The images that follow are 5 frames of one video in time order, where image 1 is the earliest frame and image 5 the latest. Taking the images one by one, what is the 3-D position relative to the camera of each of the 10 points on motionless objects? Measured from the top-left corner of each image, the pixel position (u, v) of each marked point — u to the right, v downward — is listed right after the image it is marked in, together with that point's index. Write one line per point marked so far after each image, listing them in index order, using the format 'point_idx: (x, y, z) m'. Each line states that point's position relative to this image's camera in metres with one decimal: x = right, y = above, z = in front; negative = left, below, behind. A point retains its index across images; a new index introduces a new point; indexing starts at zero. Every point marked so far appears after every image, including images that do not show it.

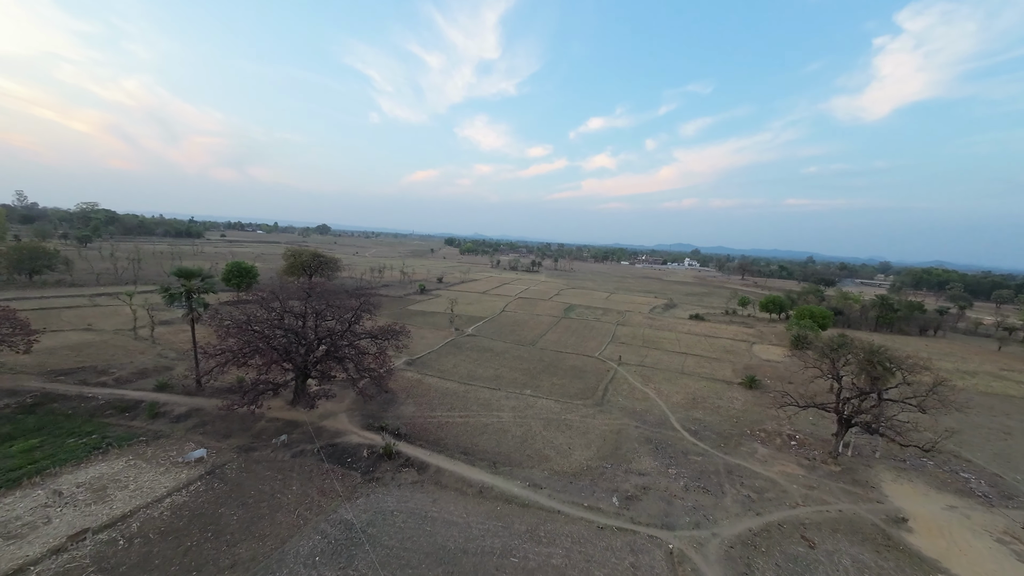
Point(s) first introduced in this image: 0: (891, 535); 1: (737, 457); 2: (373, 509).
0: (+12.3, -8.0, +12.4) m
1: (+10.0, -7.5, +17.0) m
2: (-4.6, -7.4, +12.7) m
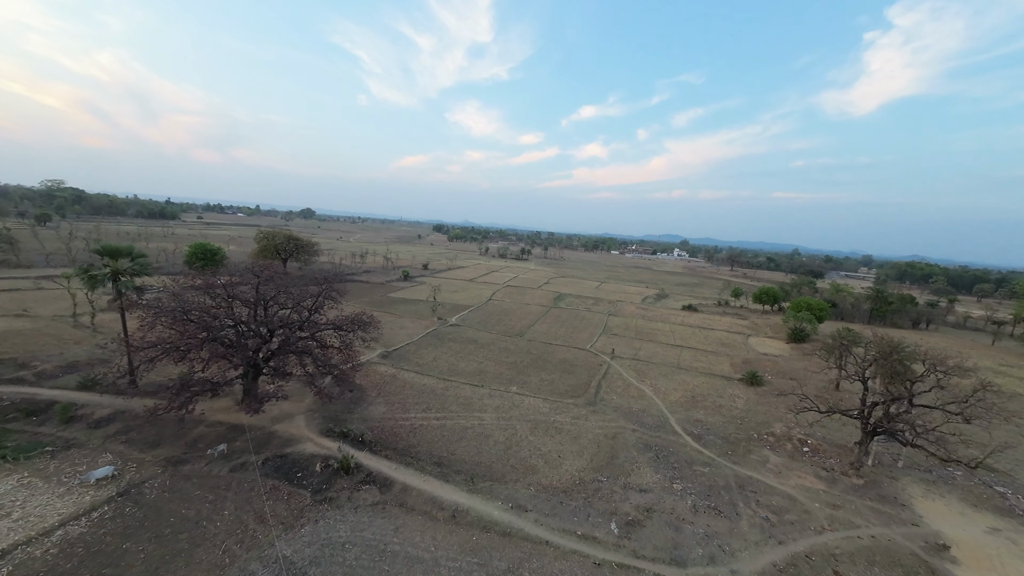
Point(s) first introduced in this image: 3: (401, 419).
0: (+11.7, -7.8, +10.5) m
1: (+9.3, -7.1, +15.1) m
2: (-5.2, -6.9, +10.3) m
3: (-5.2, -6.1, +17.8) m
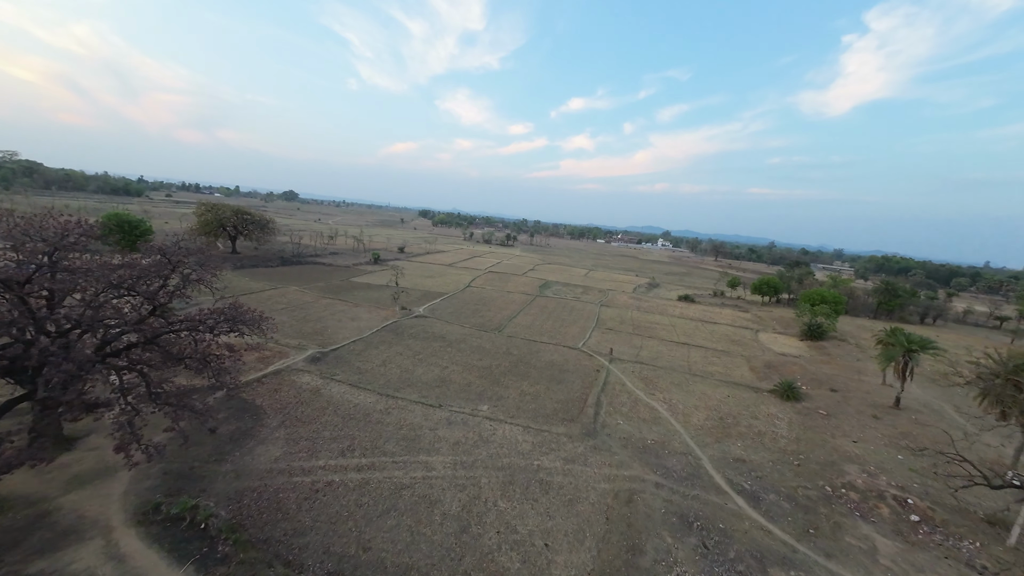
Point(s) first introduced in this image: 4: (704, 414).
0: (+10.8, -7.6, +4.9) m
1: (+8.3, -6.7, +9.3) m
2: (-6.1, -6.5, +4.0) m
3: (-6.3, -5.4, +11.4) m
4: (+9.2, -6.0, +18.4) m
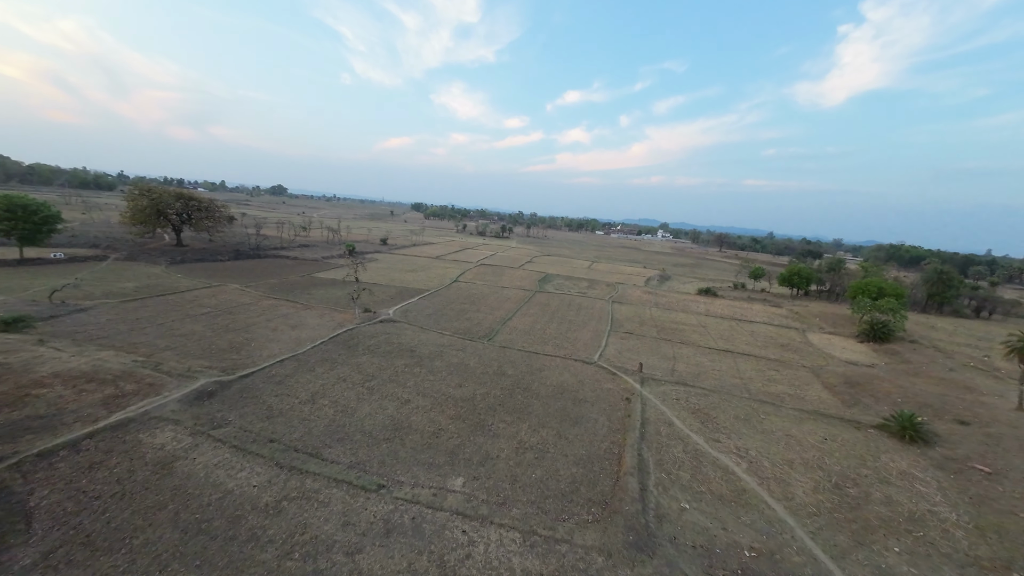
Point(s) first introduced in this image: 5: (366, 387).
0: (+10.7, -7.5, -1.8) m
1: (+8.1, -6.6, +2.5) m
2: (-6.2, -6.6, -2.9) m
3: (-6.5, -5.5, +4.5) m
4: (+9.0, -5.8, +11.6) m
5: (-5.9, -4.0, +15.3) m
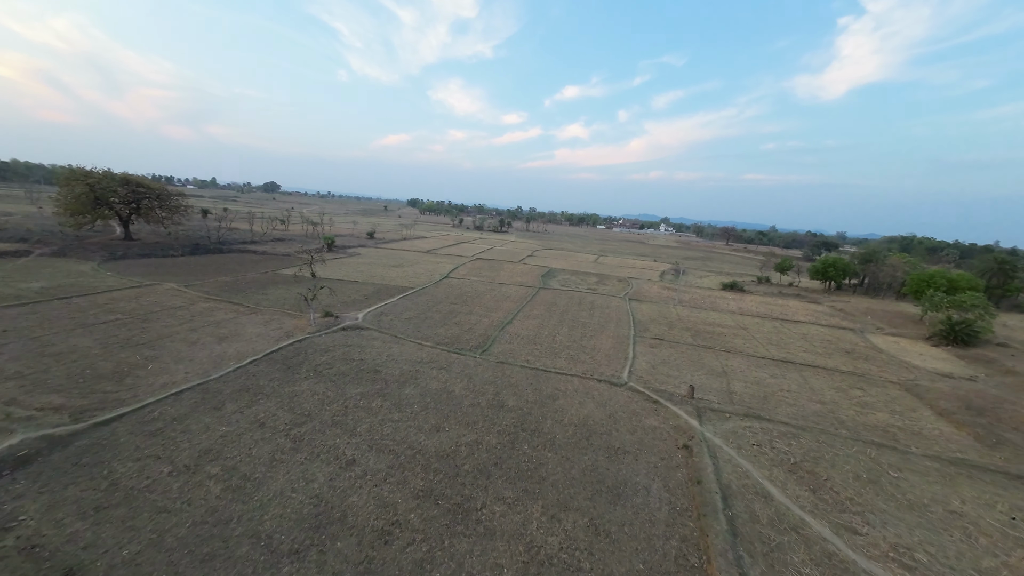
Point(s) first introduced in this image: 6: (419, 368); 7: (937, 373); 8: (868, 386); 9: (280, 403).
0: (+10.8, -7.4, -7.1) m
1: (+8.2, -6.5, -2.7) m
2: (-6.1, -6.7, -8.1) m
3: (-6.4, -5.5, -0.8) m
4: (+9.1, -5.6, +6.4) m
5: (-5.8, -3.9, +10.0) m
6: (-3.4, -3.1, +14.7) m
7: (+21.6, -4.3, +19.3) m
8: (+16.0, -4.4, +17.2) m
9: (-7.1, -3.5, +11.7) m
